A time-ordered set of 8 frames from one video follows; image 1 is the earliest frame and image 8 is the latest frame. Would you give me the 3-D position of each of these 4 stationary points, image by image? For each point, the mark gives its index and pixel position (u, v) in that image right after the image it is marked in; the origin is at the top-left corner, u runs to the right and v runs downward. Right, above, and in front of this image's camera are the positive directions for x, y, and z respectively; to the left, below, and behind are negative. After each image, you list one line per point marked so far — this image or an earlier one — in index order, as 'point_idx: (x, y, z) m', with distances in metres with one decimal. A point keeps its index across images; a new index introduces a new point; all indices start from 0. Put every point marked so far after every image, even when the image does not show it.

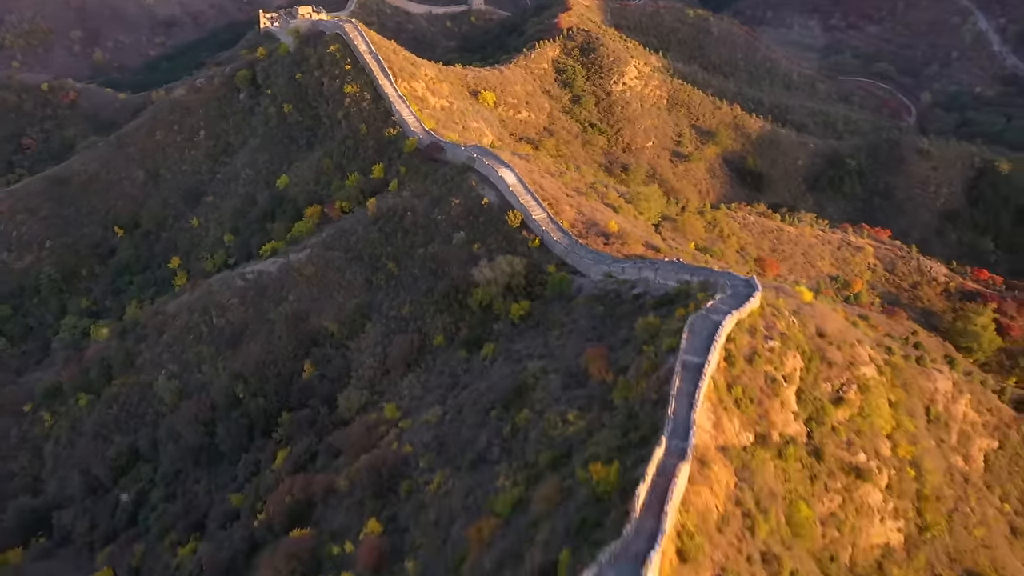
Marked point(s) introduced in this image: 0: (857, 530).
0: (+7.0, -4.9, +17.0) m
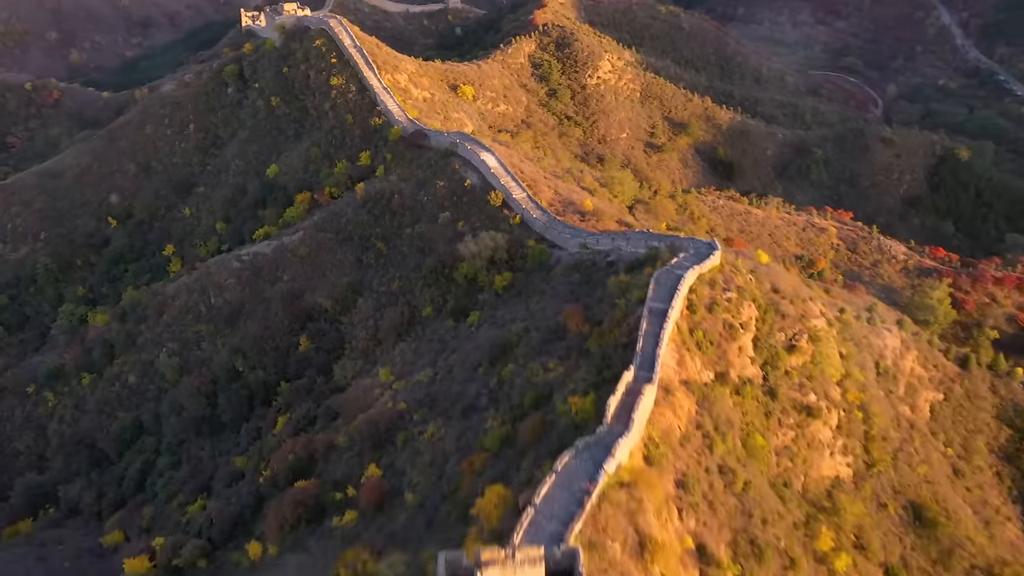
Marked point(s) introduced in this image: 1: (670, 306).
0: (+6.8, -4.0, +19.1) m
1: (+3.3, -0.4, +17.5) m
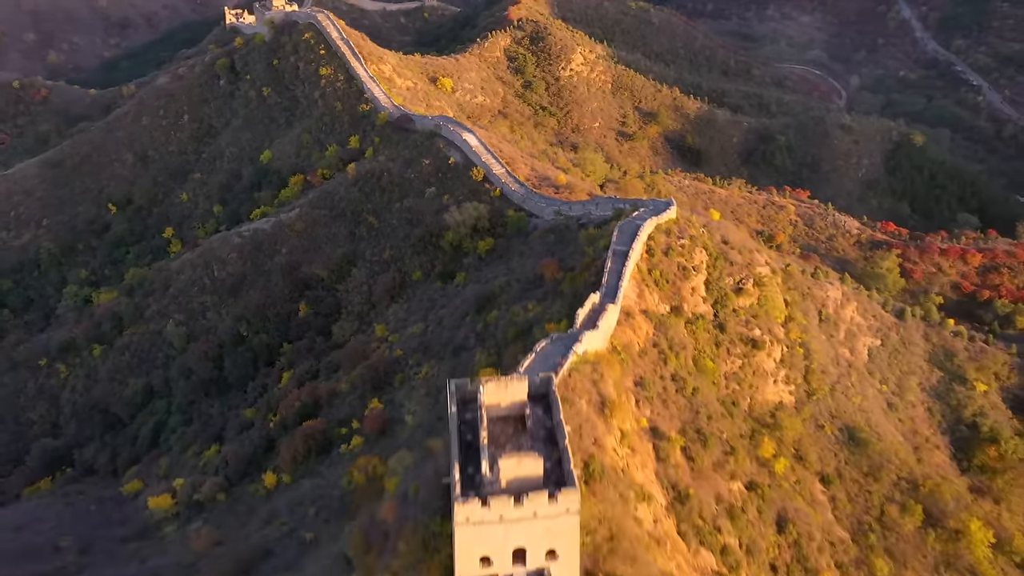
0: (+6.4, -2.6, +22.1) m
1: (+2.9, +1.0, +20.5) m
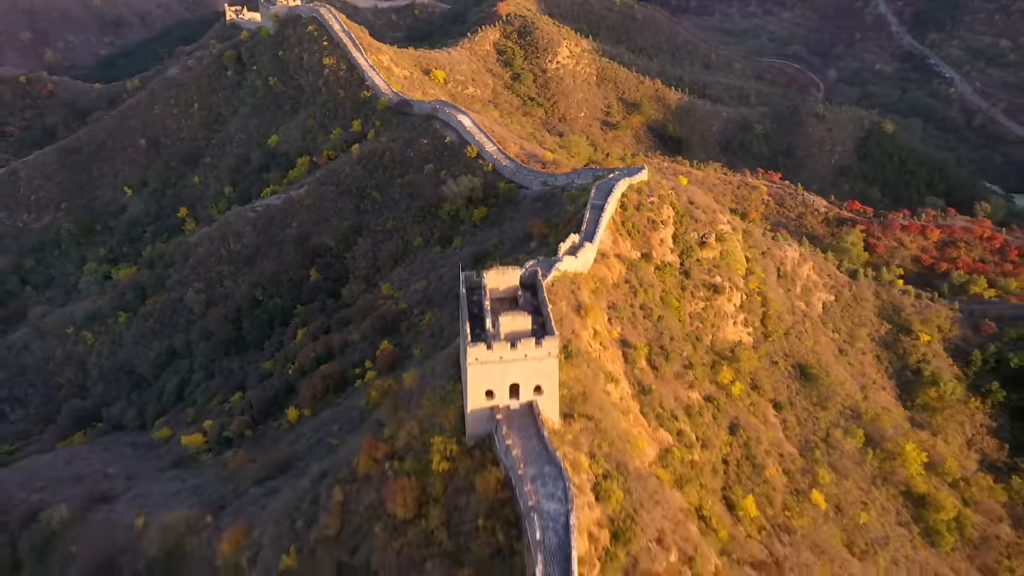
0: (+6.2, -1.1, +25.6) m
1: (+2.7, +2.4, +23.9) m
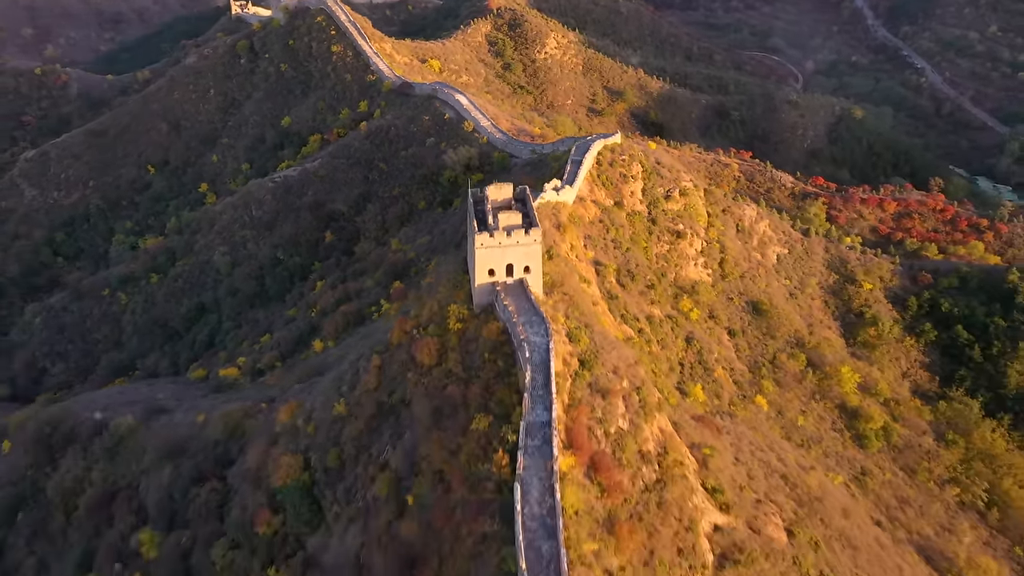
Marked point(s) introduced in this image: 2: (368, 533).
0: (+6.0, +0.9, +30.2) m
1: (+2.5, +4.4, +28.5) m
2: (-2.8, -4.7, +16.0) m
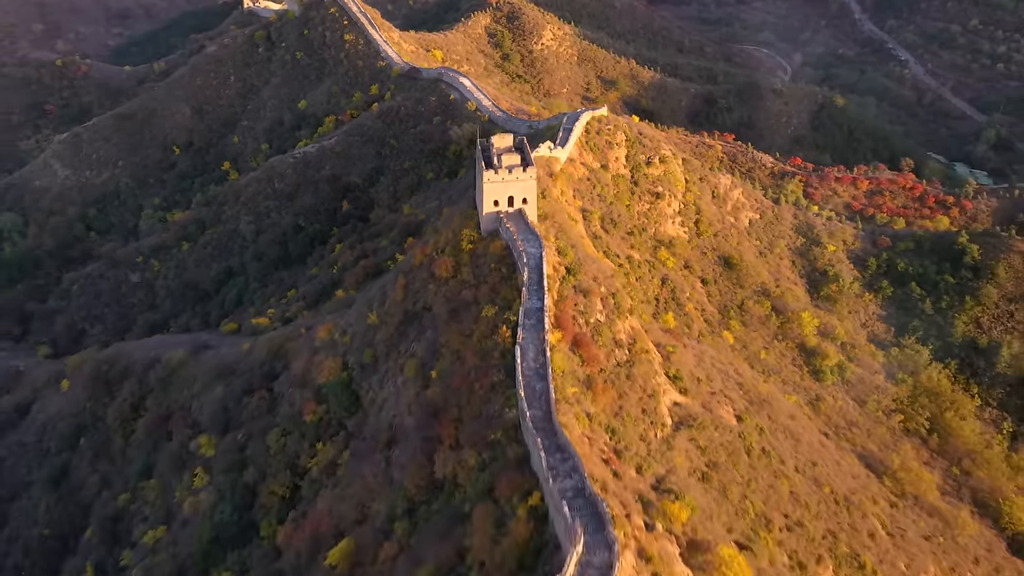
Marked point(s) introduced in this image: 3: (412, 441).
0: (+6.0, +2.8, +34.5) m
1: (+2.4, +6.3, +32.8) m
2: (-2.7, -2.8, +20.3) m
3: (-2.2, -3.4, +18.6) m
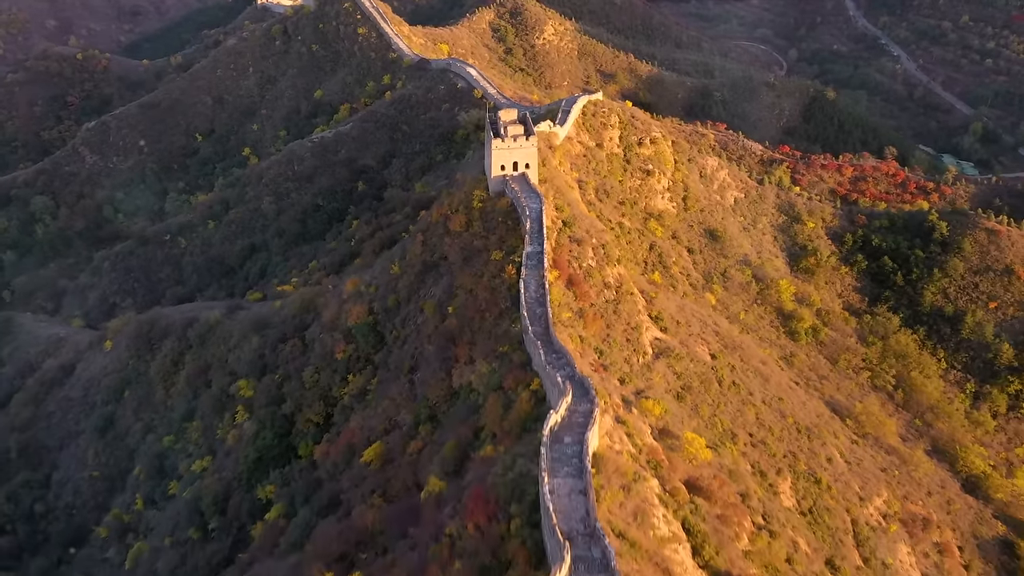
0: (+6.1, +4.3, +38.0) m
1: (+2.6, +7.7, +36.2) m
2: (-2.6, -1.4, +23.8) m
3: (-2.1, -2.0, +22.1) m
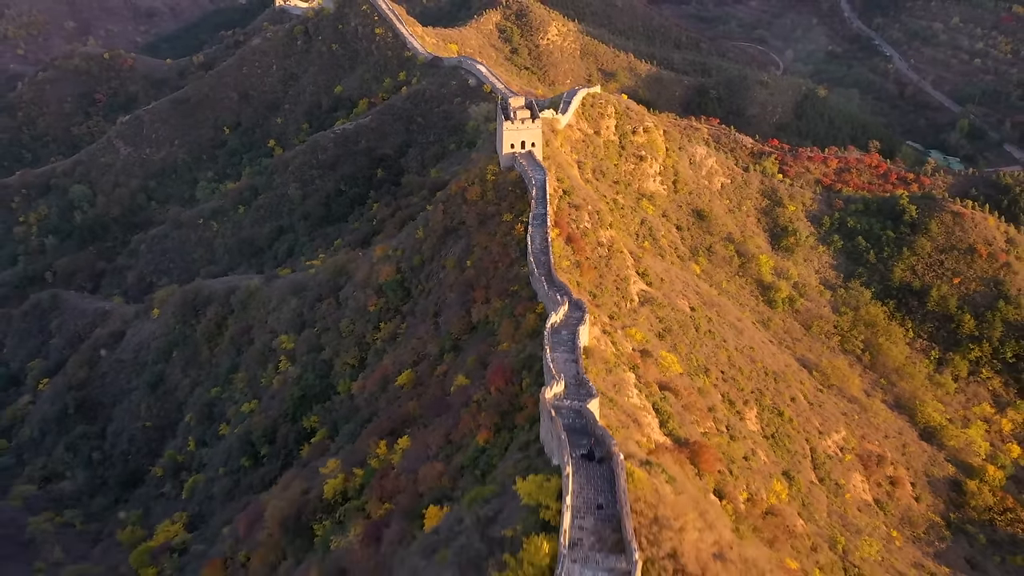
0: (+6.5, +5.6, +42.4) m
1: (+2.9, +9.1, +40.7) m
2: (-2.3, 0.0, +28.3) m
3: (-1.8, -0.6, +26.5) m
